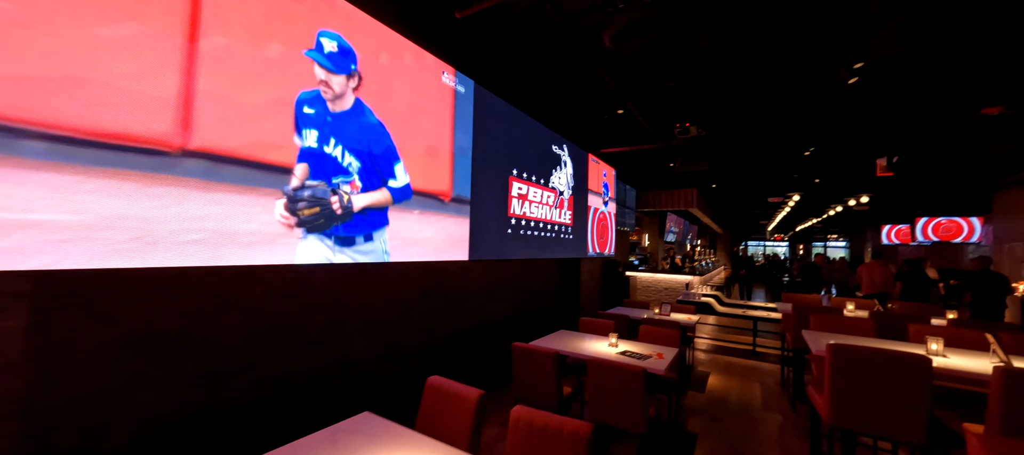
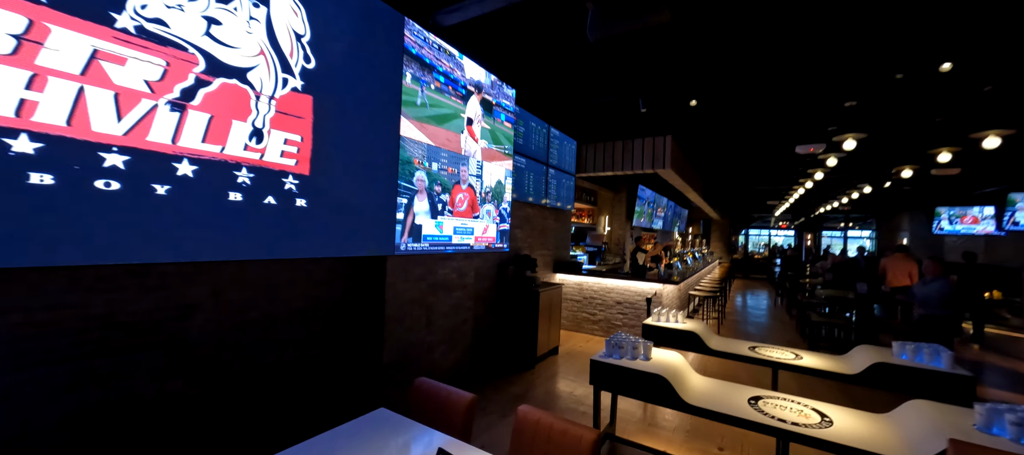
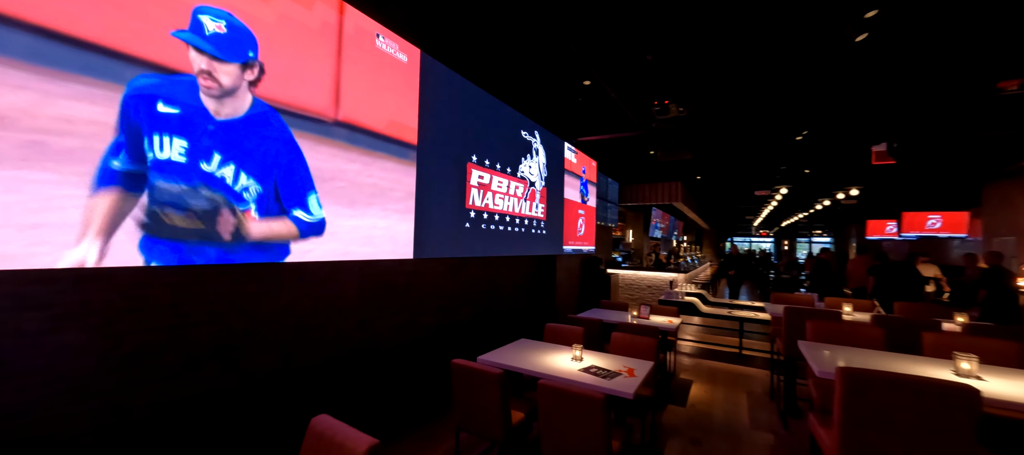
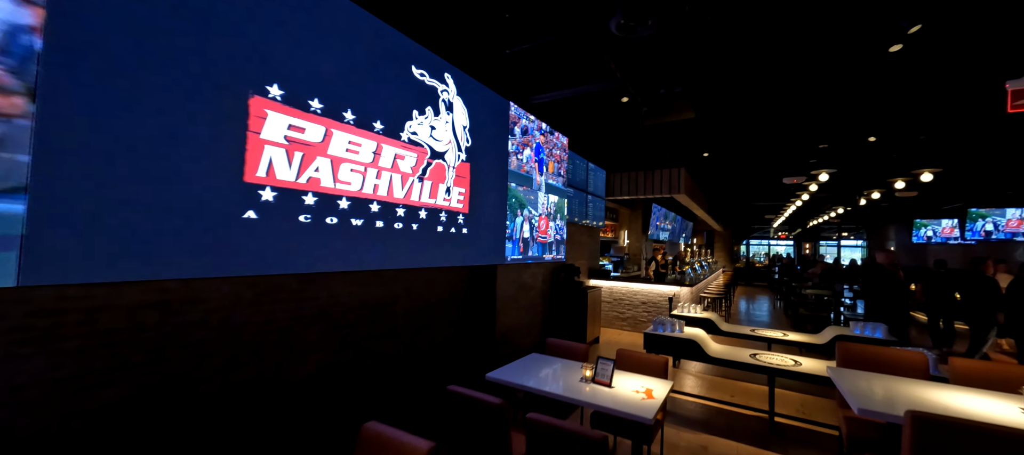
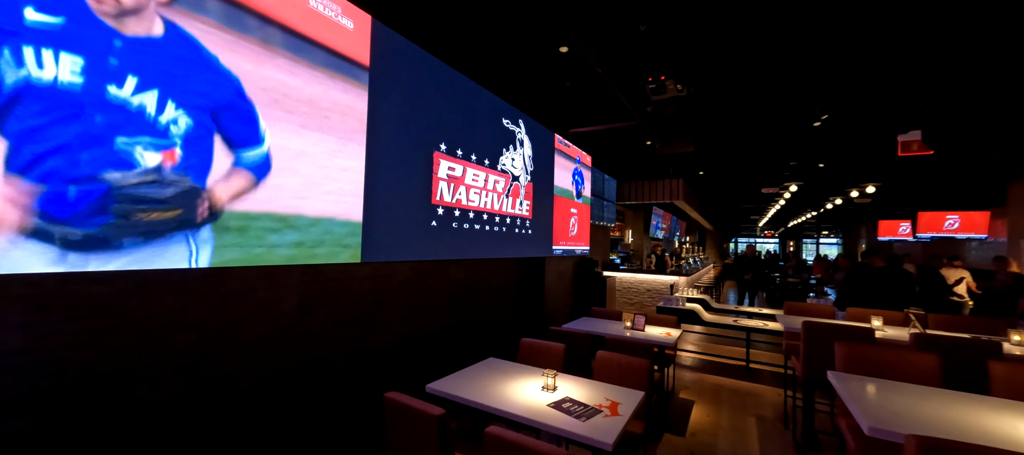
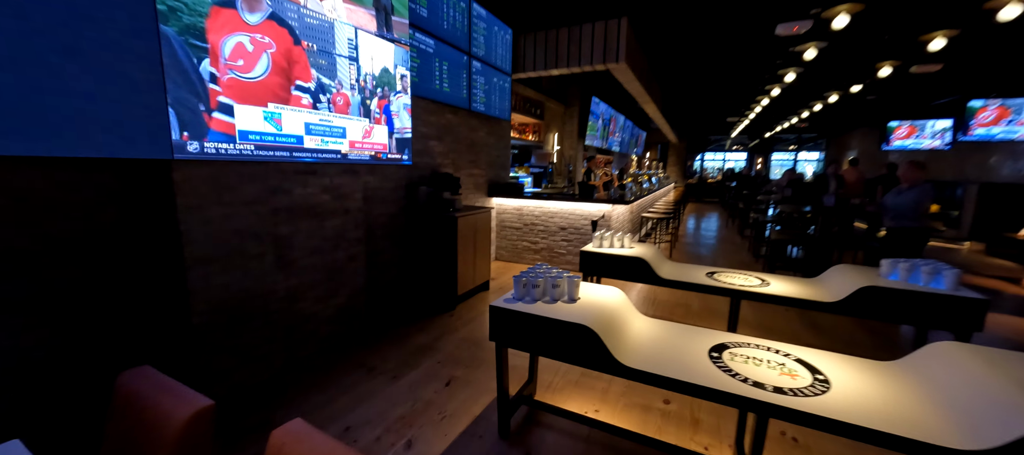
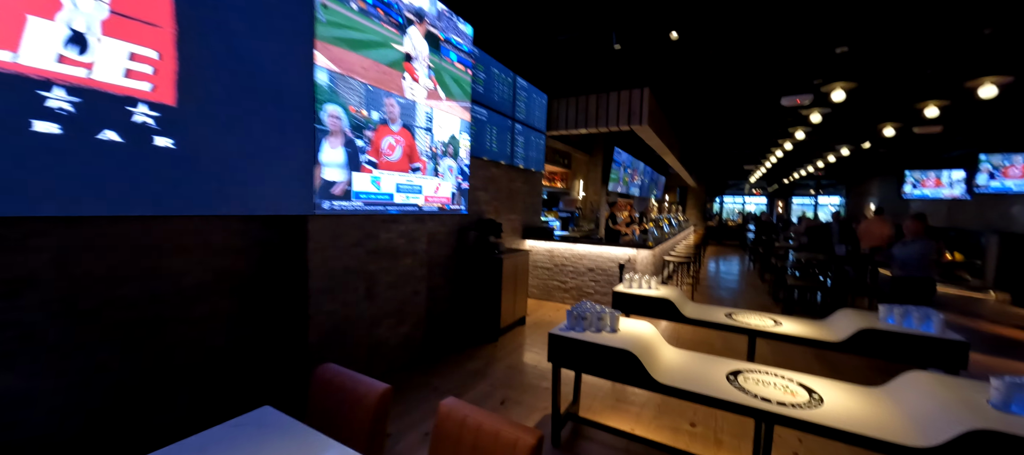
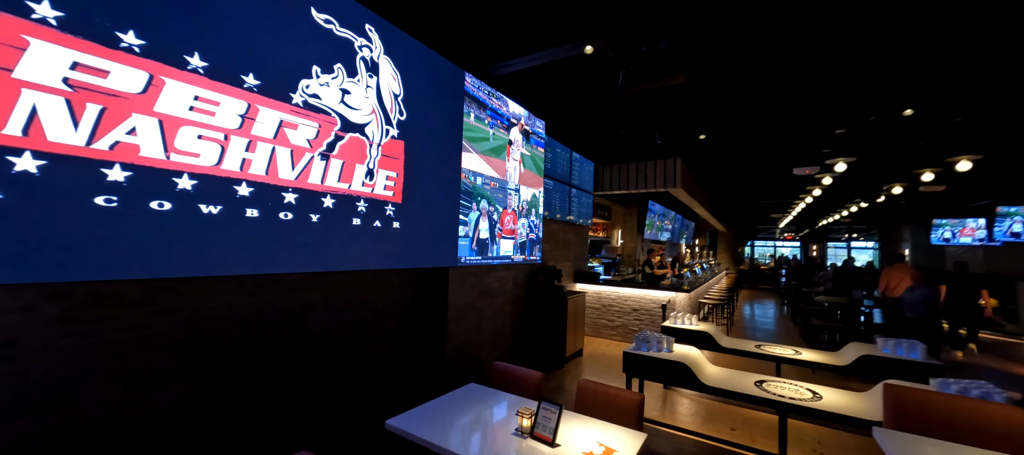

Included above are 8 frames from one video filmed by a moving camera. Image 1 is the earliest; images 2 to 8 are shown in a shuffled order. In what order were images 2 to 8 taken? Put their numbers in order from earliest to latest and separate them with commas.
3, 5, 4, 8, 2, 7, 6
